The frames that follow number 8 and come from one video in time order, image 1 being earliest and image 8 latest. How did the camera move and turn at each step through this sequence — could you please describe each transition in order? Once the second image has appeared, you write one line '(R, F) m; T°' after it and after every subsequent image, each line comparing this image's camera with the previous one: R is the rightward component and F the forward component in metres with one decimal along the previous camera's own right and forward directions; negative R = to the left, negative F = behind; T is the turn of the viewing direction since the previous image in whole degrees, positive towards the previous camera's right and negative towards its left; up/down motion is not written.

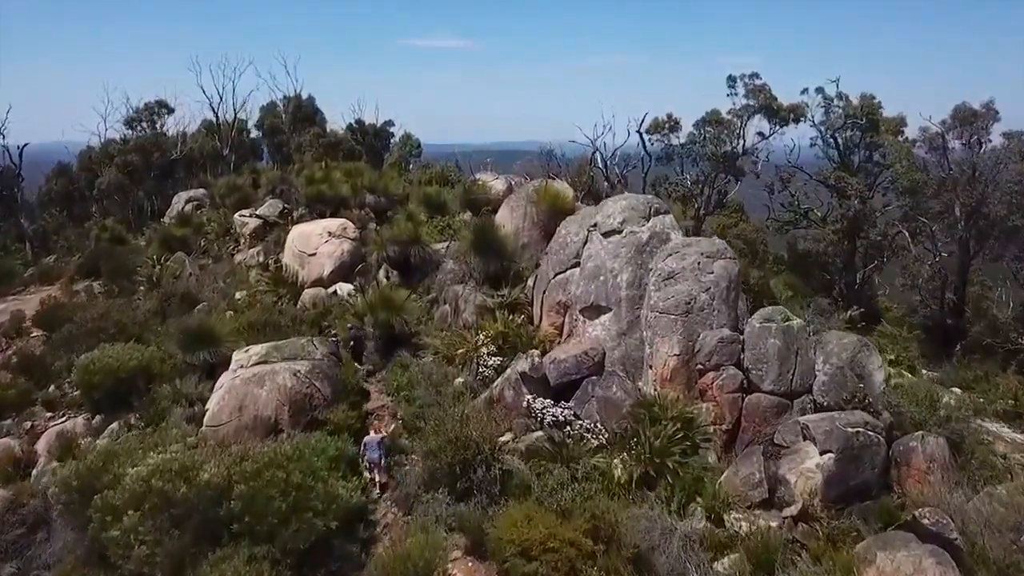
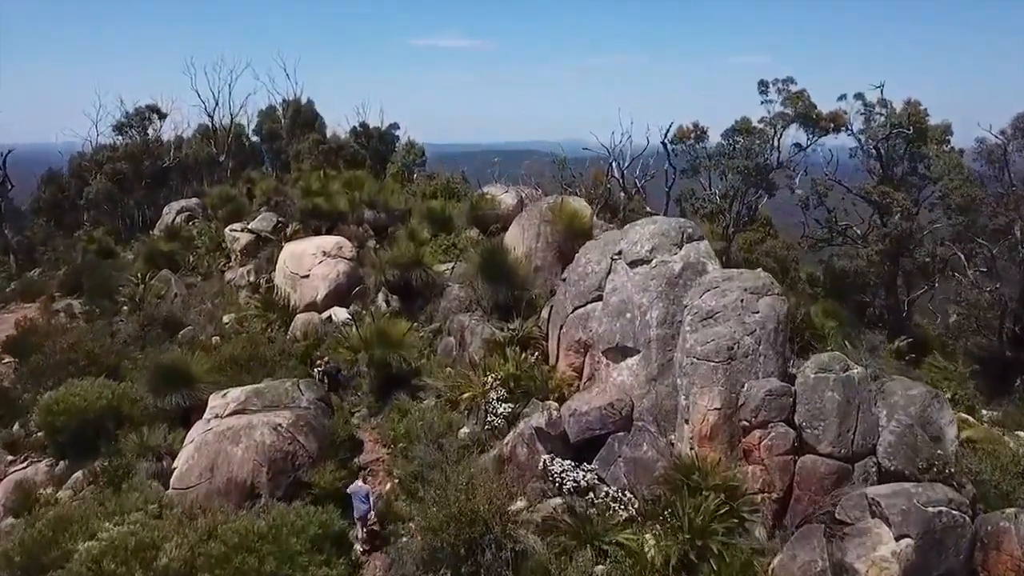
(-0.1, +1.4) m; -1°
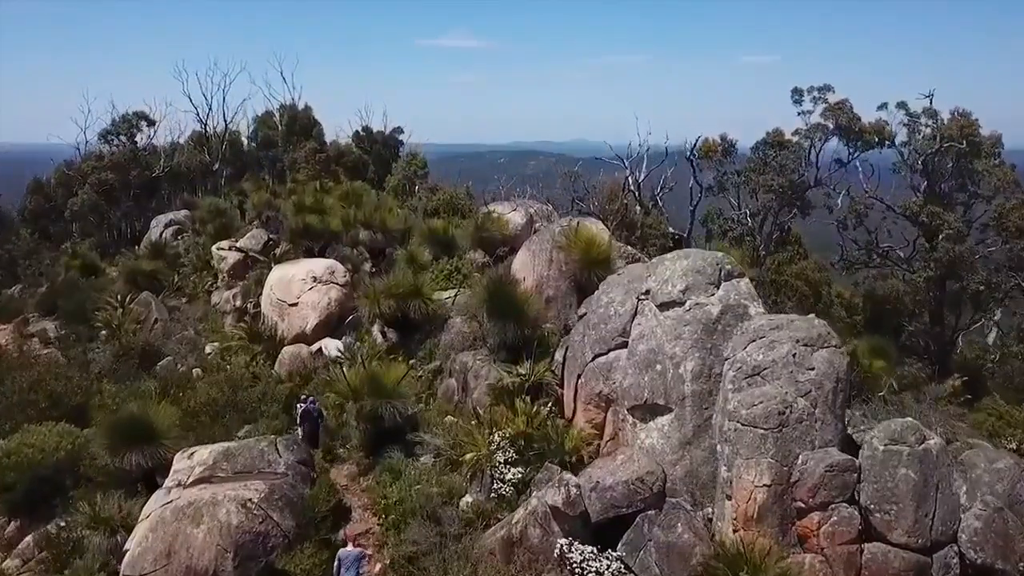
(0.0, +1.4) m; 0°
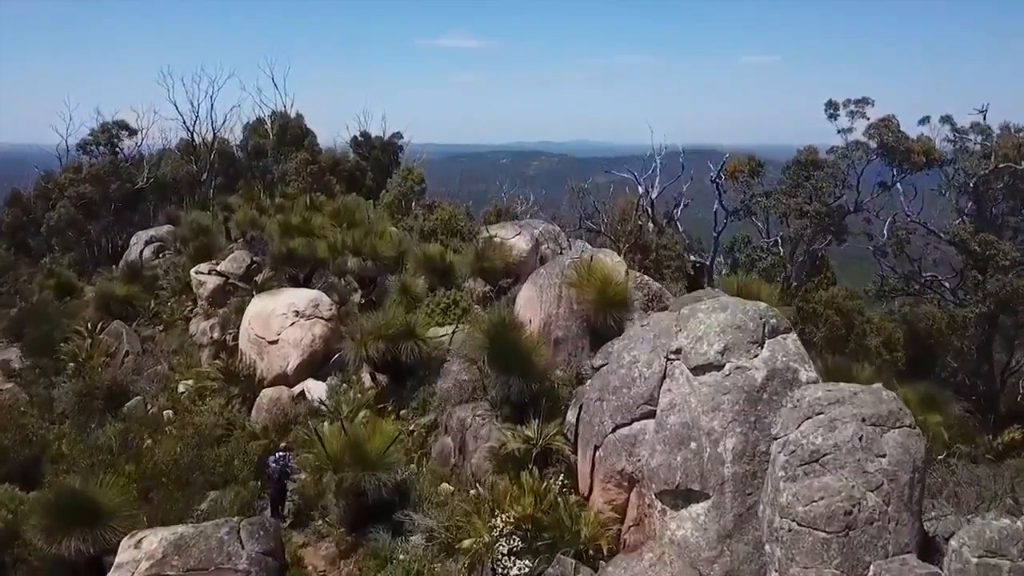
(0.0, +1.4) m; 0°
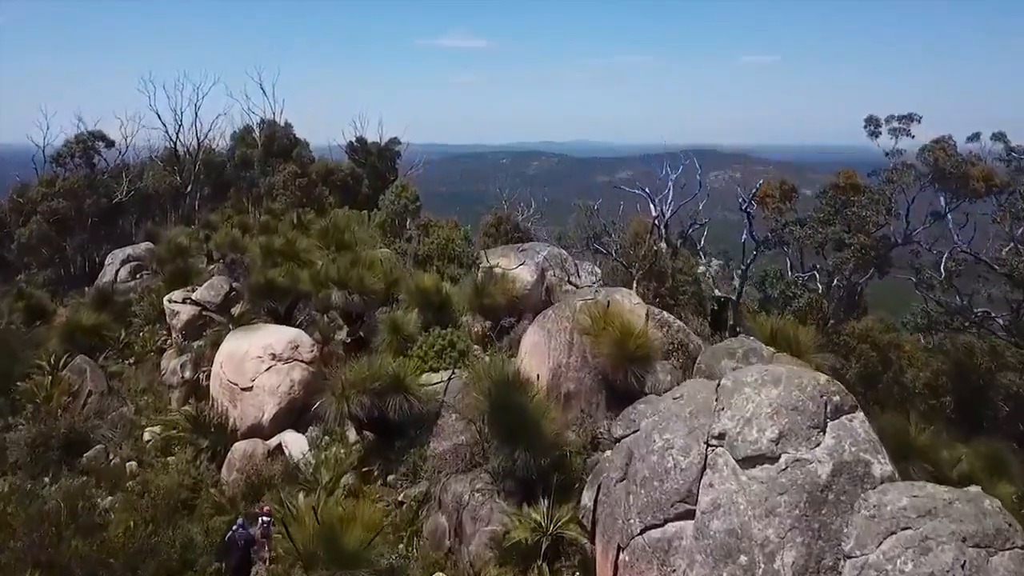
(0.0, +1.4) m; 0°
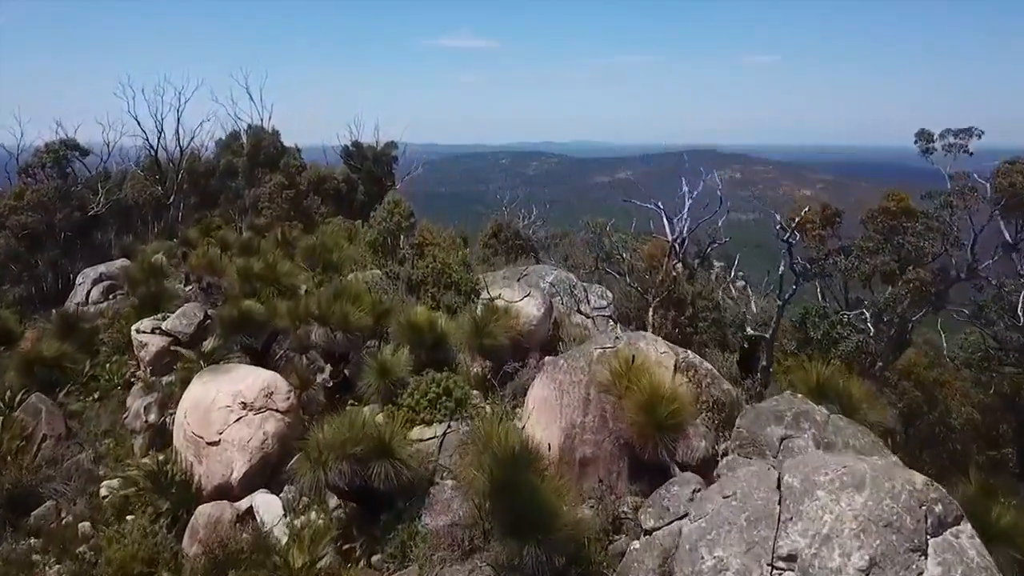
(-0.1, +1.4) m; 0°
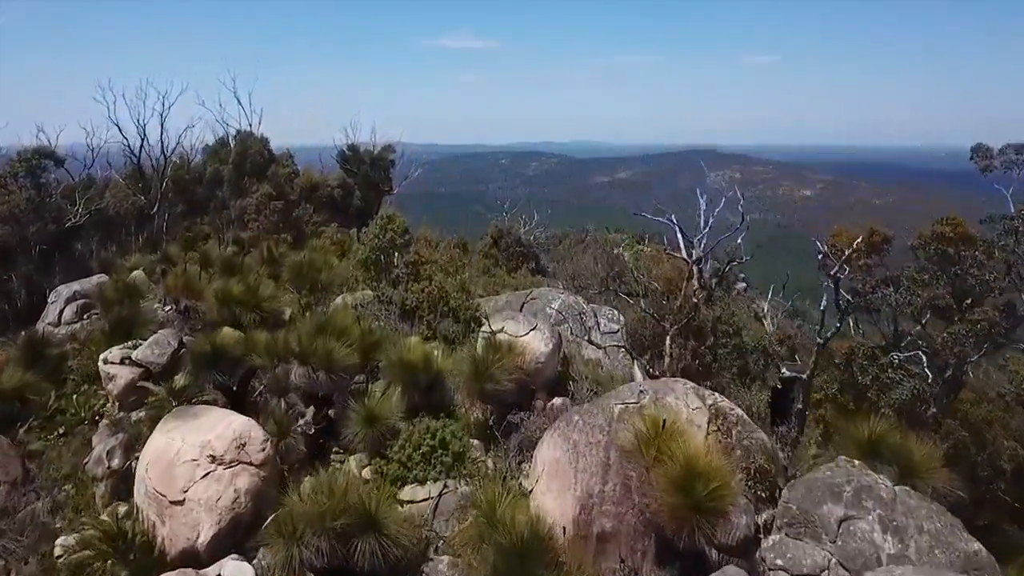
(-0.1, +1.2) m; 0°
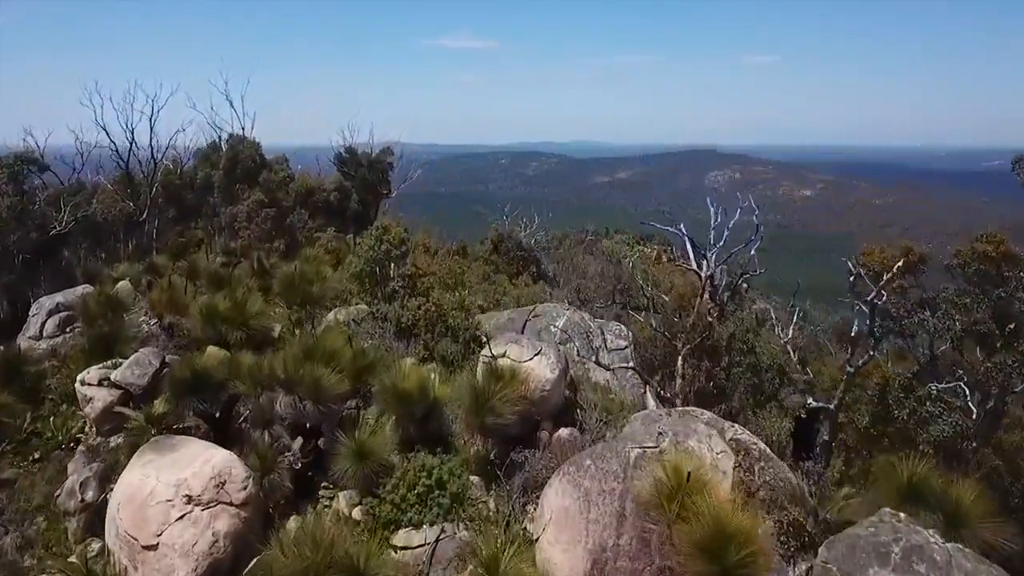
(0.0, +0.7) m; 0°
